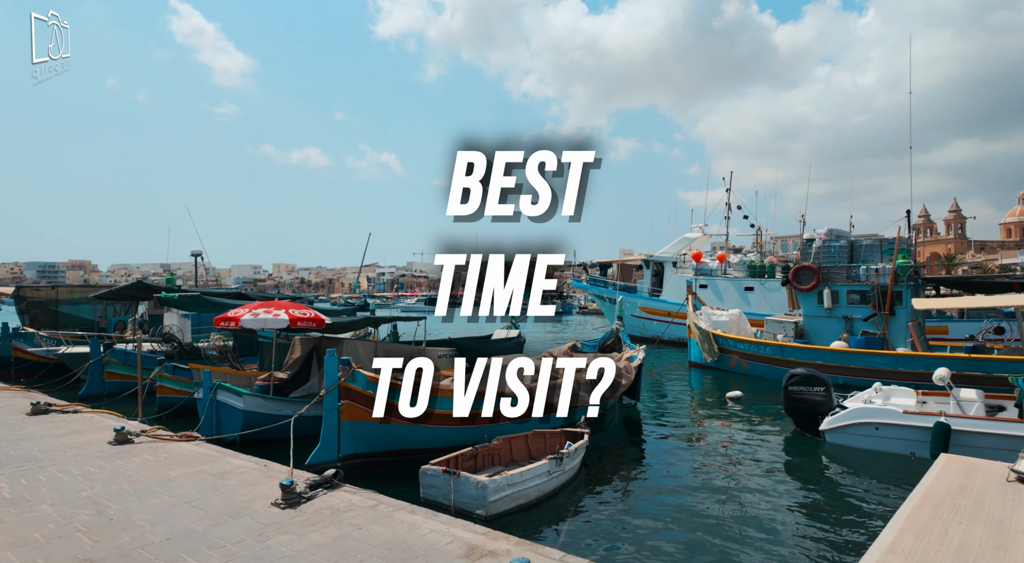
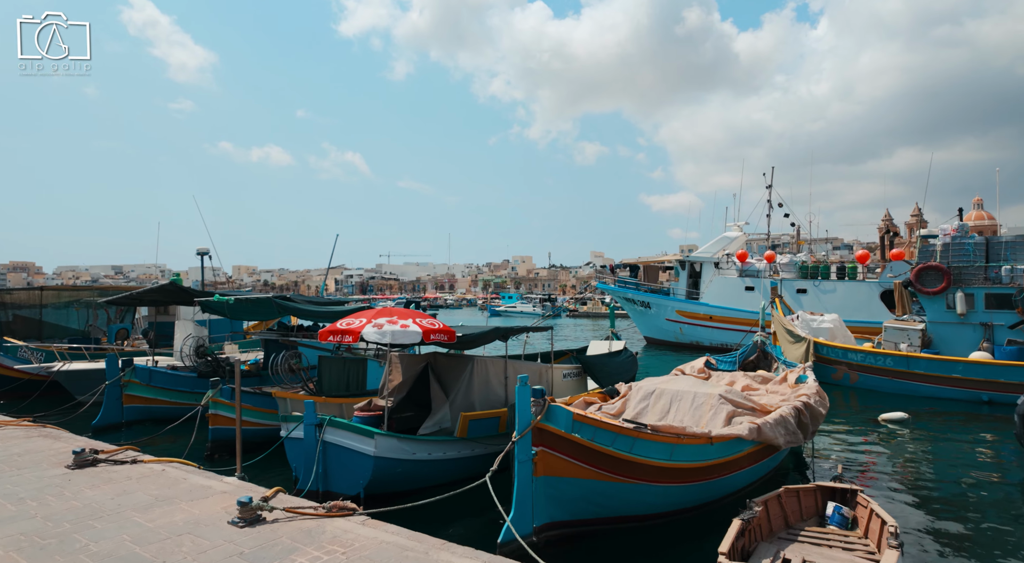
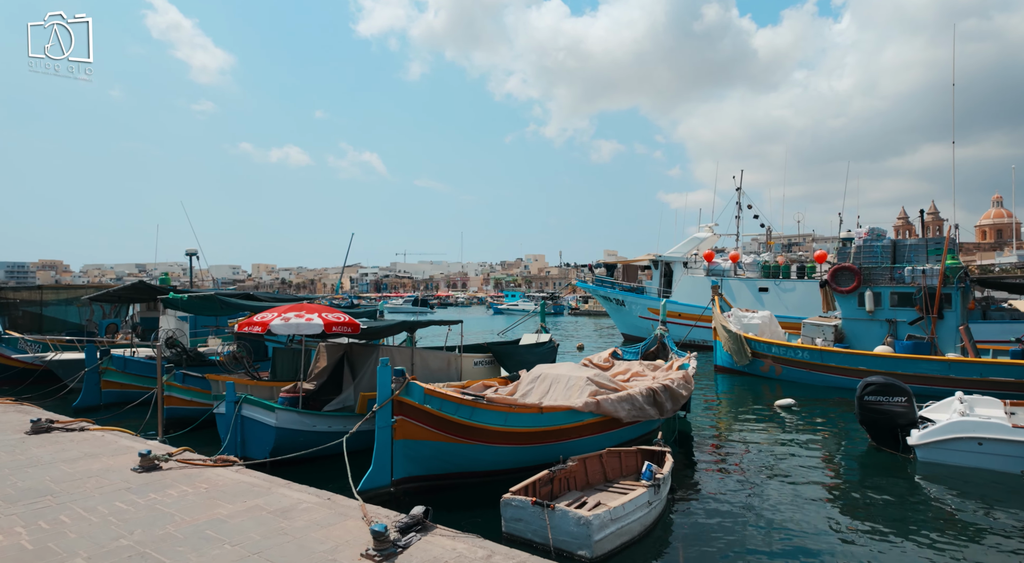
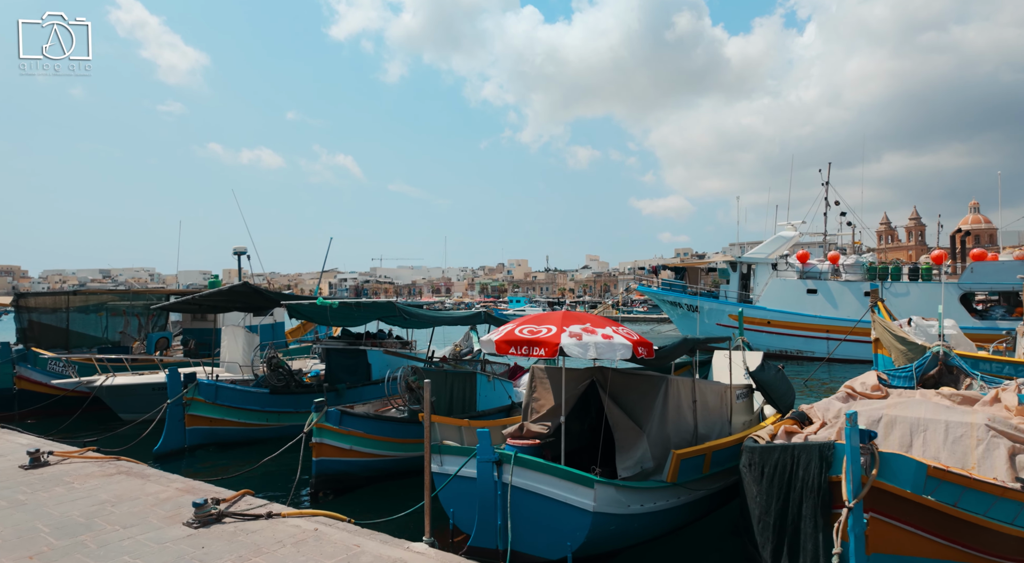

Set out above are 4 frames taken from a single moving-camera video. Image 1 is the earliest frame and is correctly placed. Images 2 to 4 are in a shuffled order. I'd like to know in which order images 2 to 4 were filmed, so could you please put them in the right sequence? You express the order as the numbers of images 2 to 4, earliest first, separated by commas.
3, 2, 4
